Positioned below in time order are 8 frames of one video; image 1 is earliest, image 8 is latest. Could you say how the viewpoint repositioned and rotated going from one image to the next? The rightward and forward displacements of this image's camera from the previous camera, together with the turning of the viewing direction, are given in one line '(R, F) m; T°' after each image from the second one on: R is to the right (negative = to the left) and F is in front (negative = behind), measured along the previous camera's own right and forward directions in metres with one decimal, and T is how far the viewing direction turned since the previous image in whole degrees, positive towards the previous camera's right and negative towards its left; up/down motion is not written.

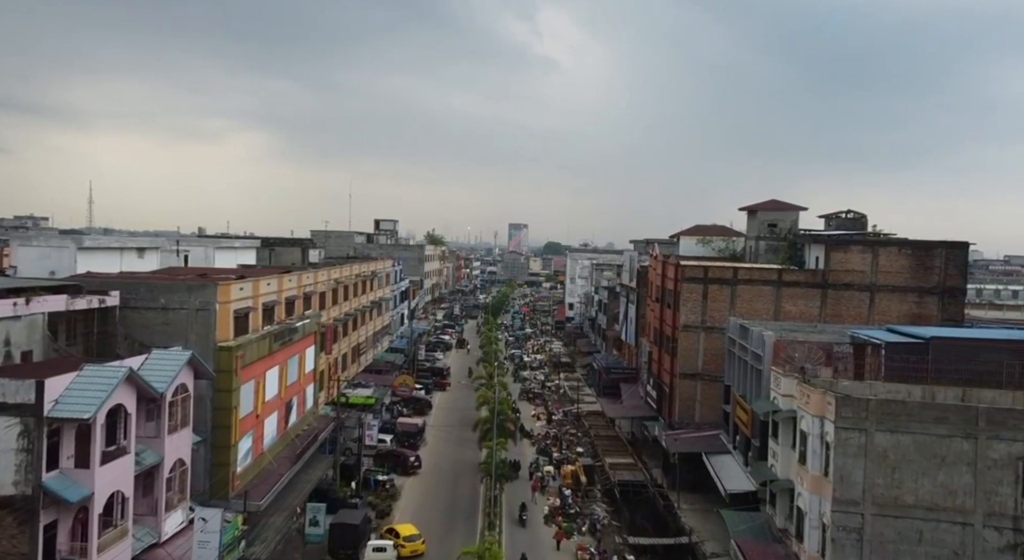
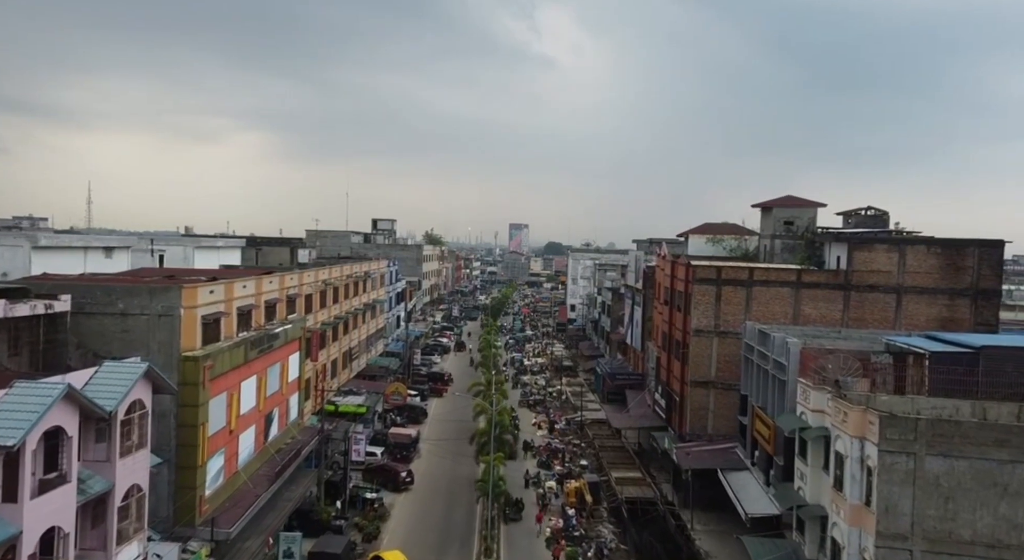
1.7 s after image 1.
(+0.1, +2.7) m; 0°
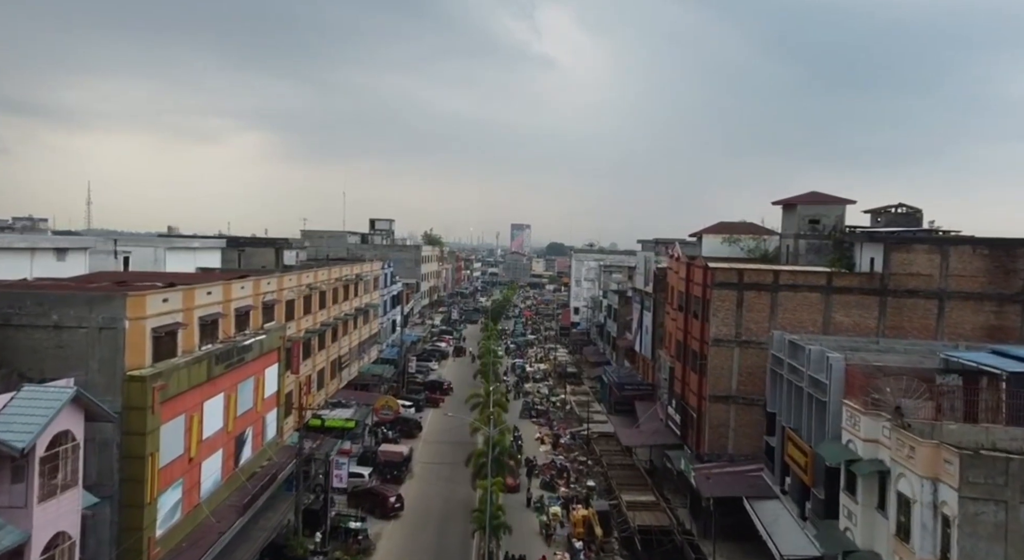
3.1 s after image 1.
(+0.1, +3.4) m; 0°
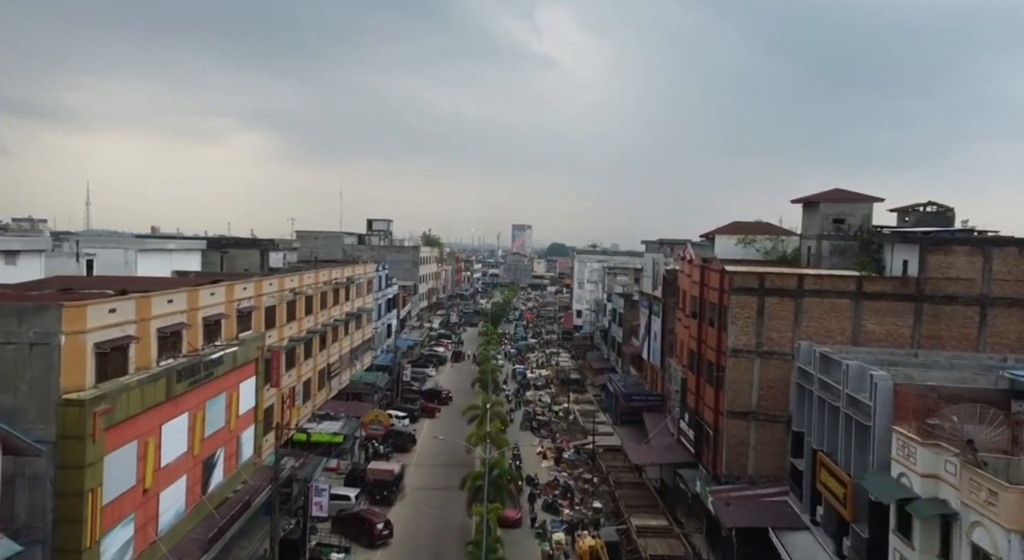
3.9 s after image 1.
(+0.1, +2.9) m; 0°
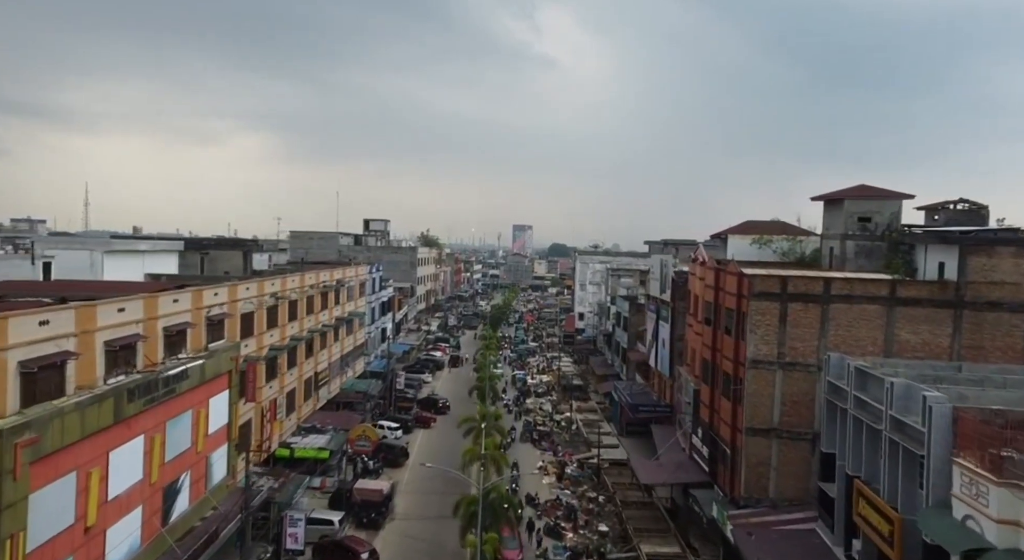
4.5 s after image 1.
(+0.1, +2.7) m; 0°
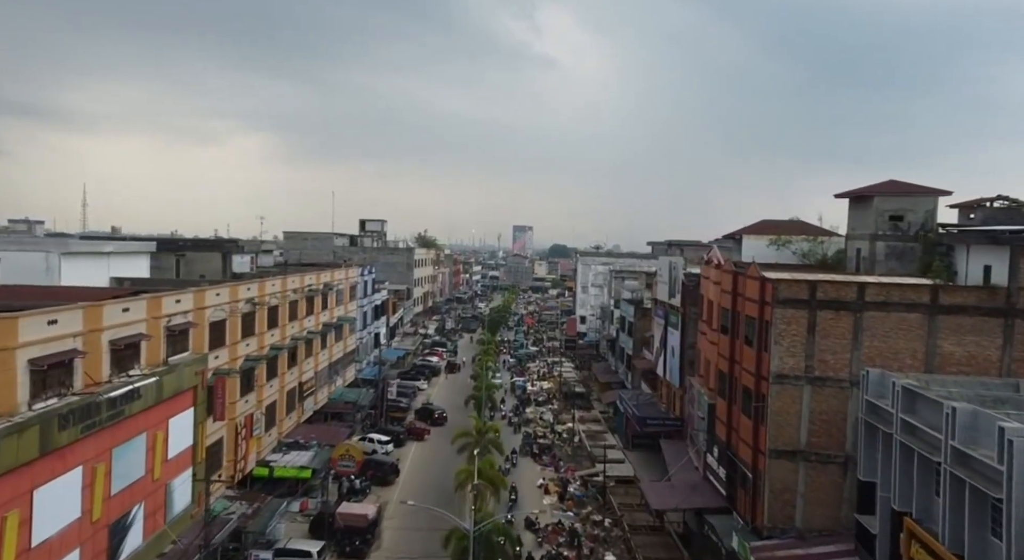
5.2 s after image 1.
(+0.1, +2.9) m; 0°
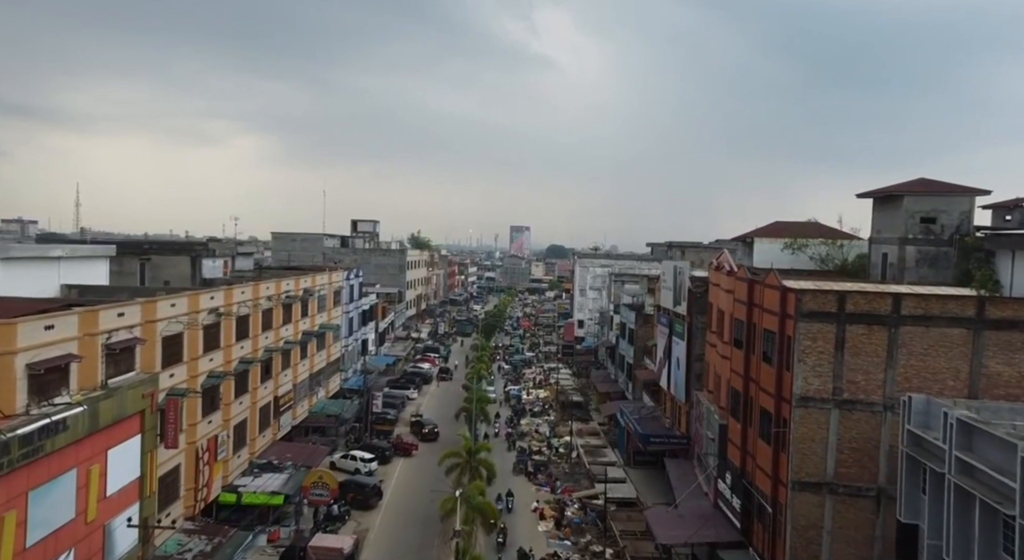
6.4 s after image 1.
(+0.2, +2.9) m; 0°
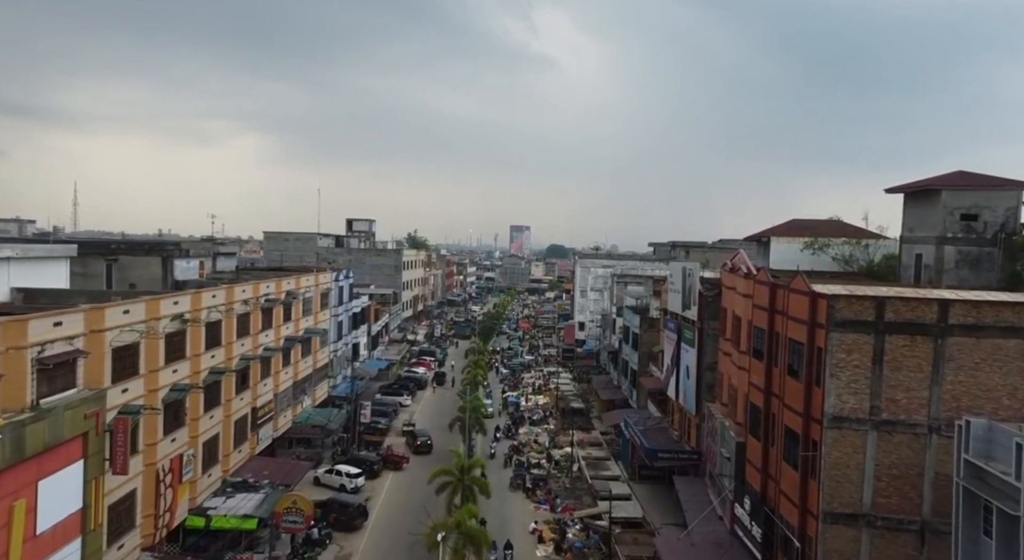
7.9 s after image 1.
(+0.2, +2.7) m; 0°
